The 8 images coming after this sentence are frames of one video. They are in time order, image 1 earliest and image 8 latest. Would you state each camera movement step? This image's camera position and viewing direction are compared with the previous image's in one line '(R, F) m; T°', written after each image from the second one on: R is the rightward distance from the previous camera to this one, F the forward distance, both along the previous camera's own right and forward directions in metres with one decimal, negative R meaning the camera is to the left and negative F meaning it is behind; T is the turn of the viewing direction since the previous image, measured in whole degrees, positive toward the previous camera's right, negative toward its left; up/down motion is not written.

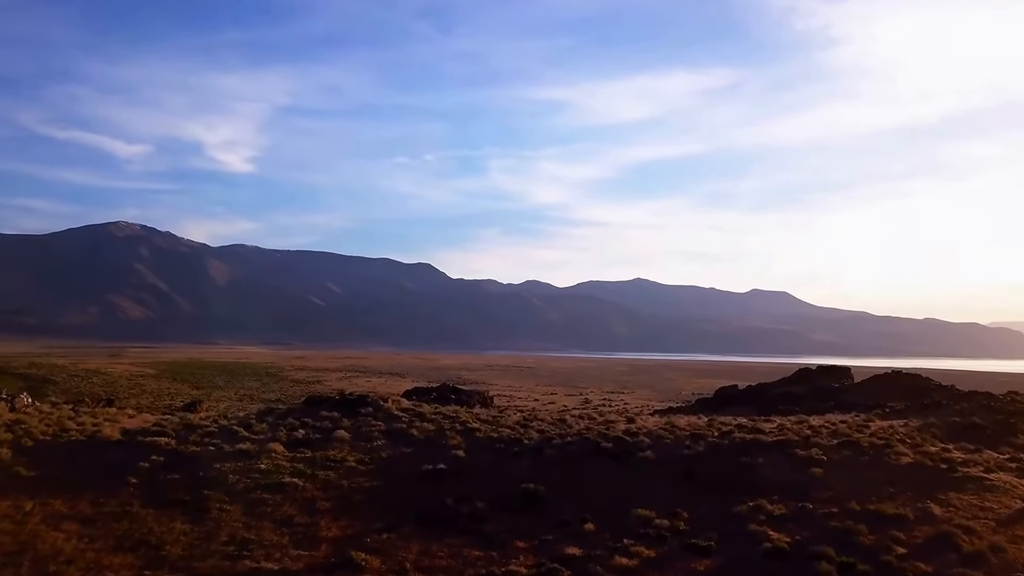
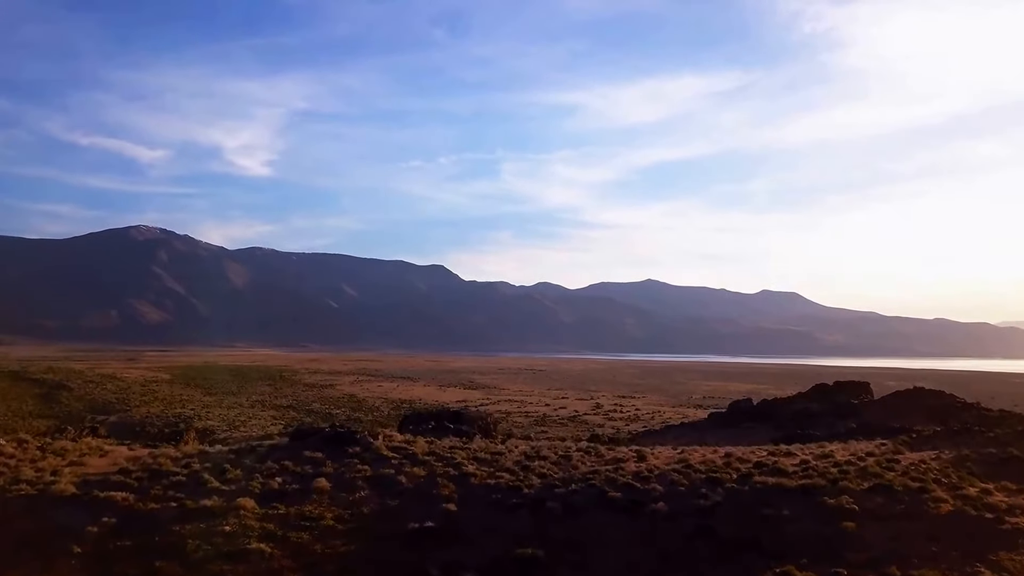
(+0.1, +0.4) m; -1°
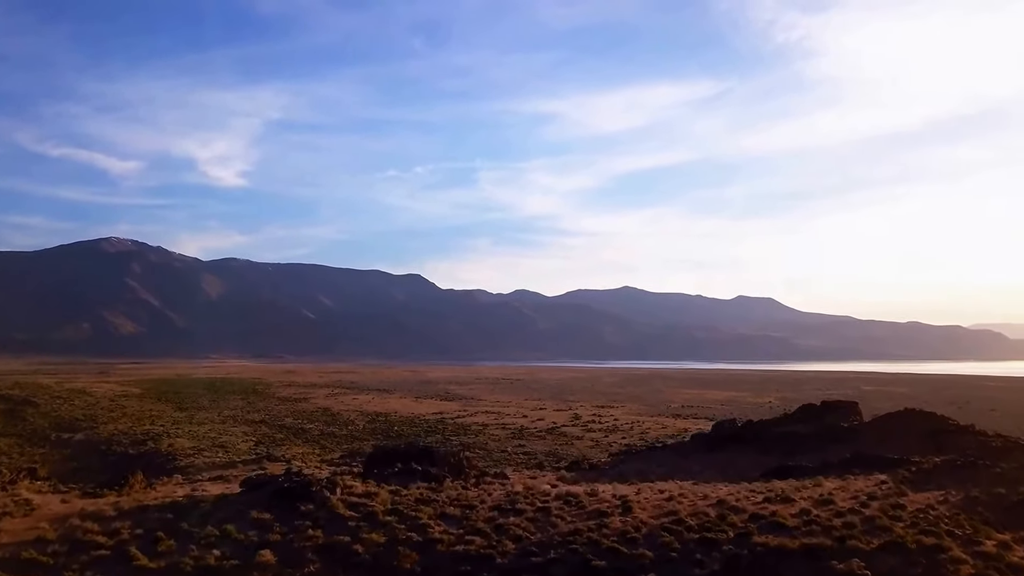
(0.0, +0.5) m; +1°
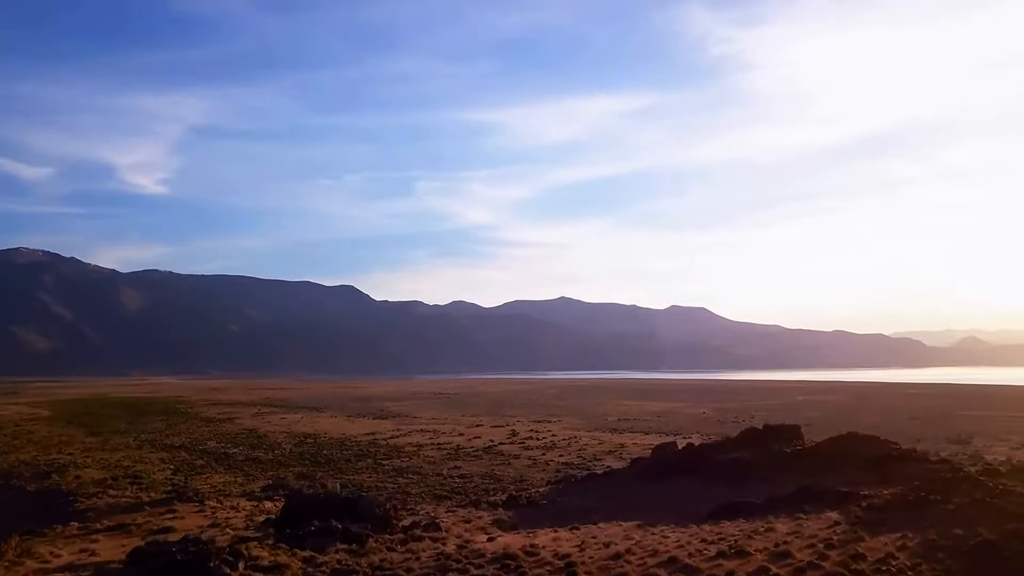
(0.0, +0.6) m; +4°
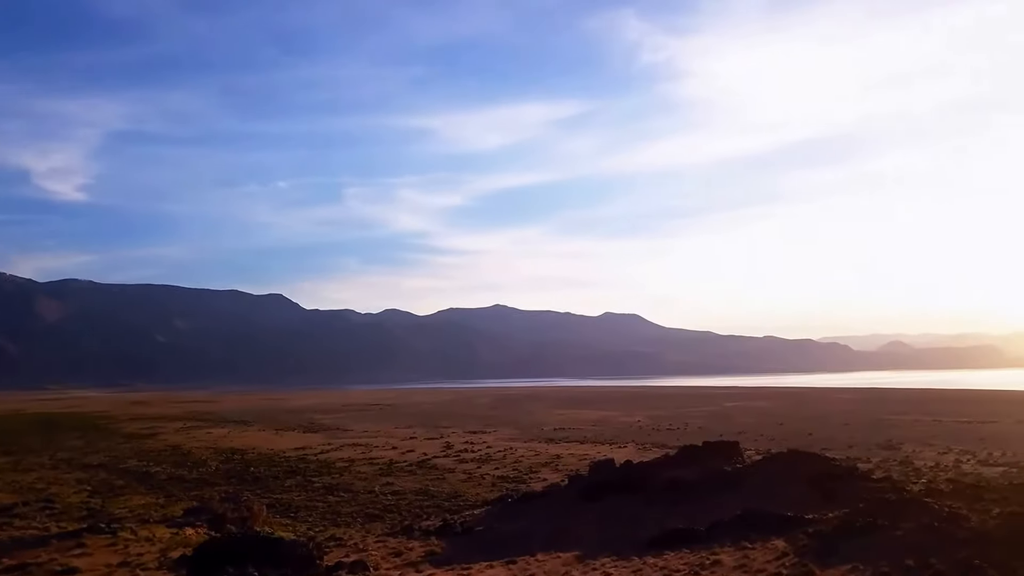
(0.0, +0.5) m; +4°
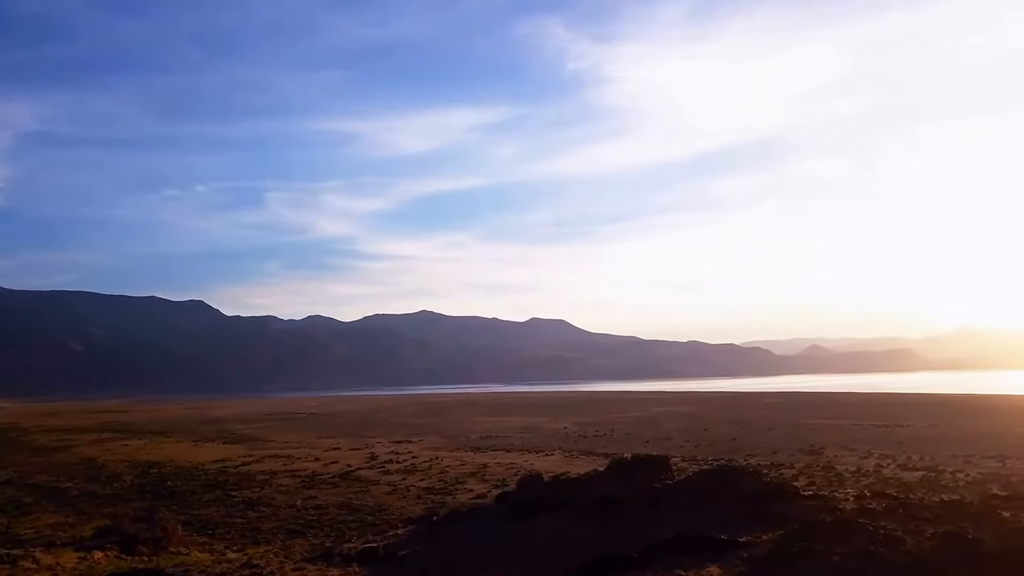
(0.0, +0.3) m; +4°
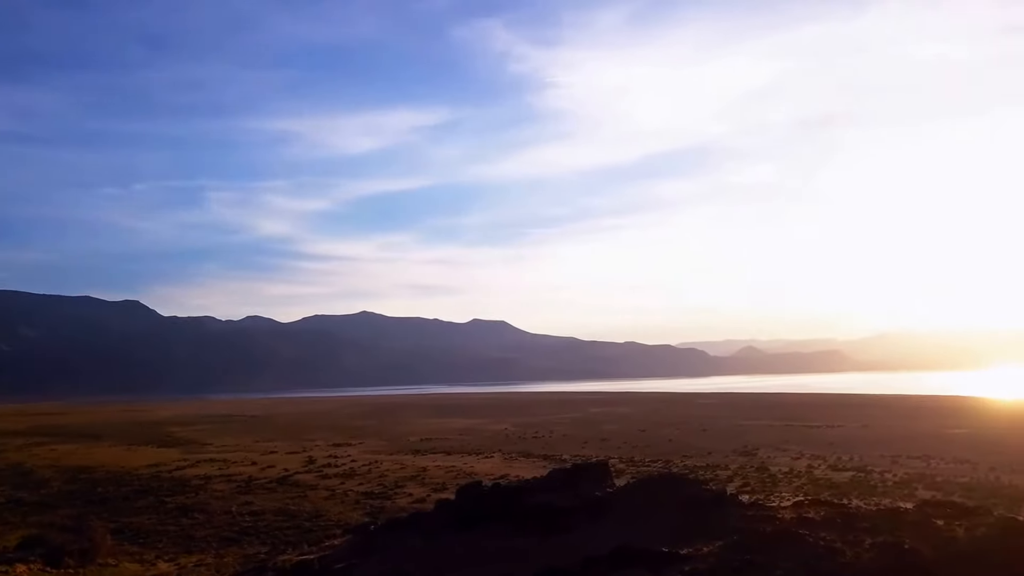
(0.0, 0.0) m; +4°
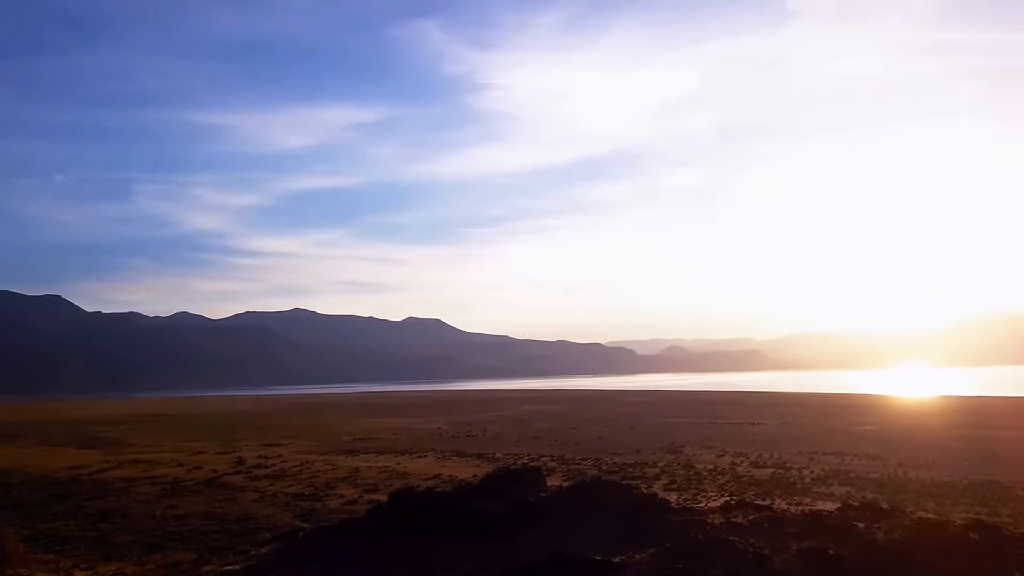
(0.0, +0.1) m; +4°
